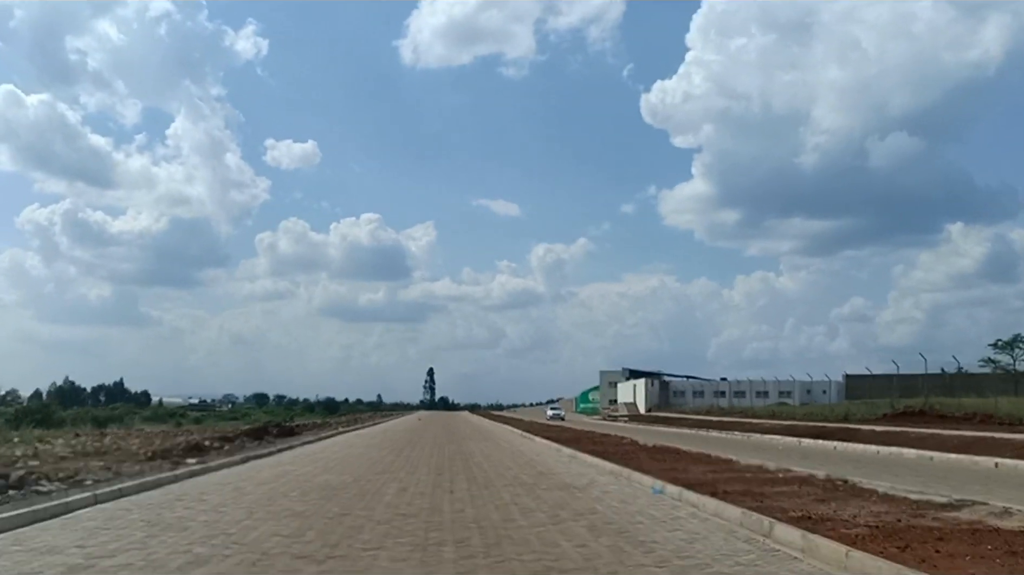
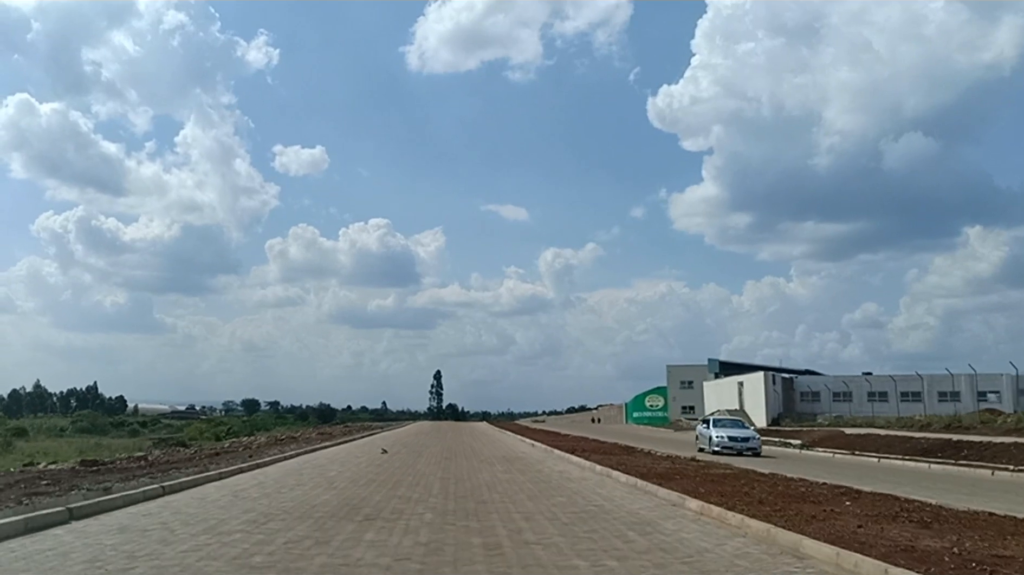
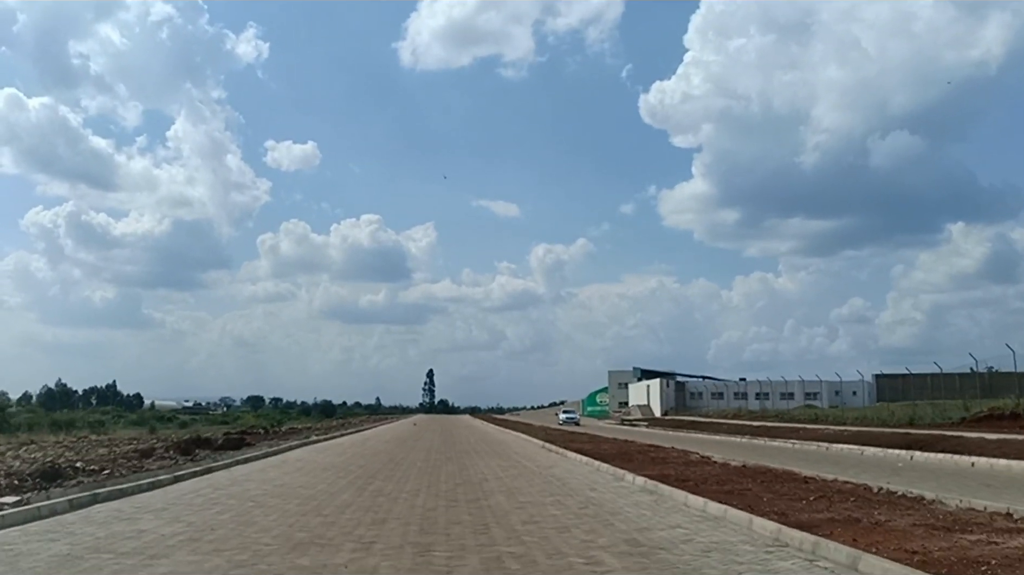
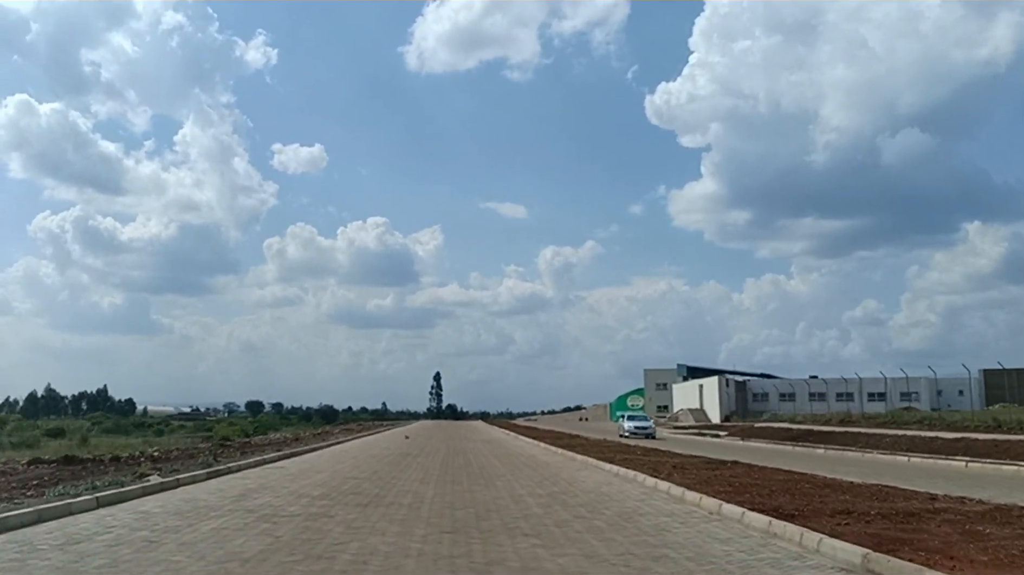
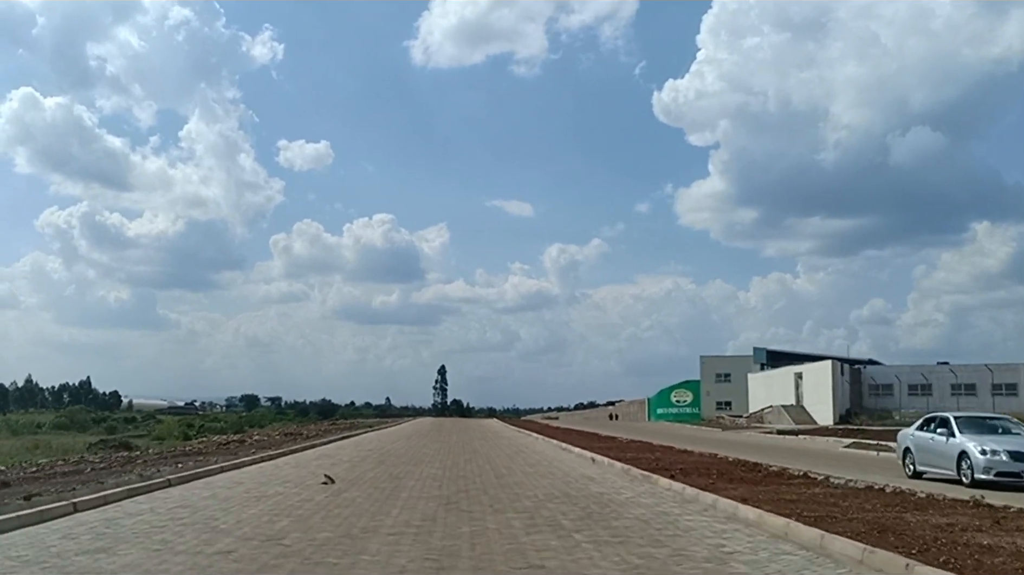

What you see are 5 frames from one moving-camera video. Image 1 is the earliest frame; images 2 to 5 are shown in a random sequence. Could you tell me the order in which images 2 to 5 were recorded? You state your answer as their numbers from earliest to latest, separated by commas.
3, 4, 2, 5
